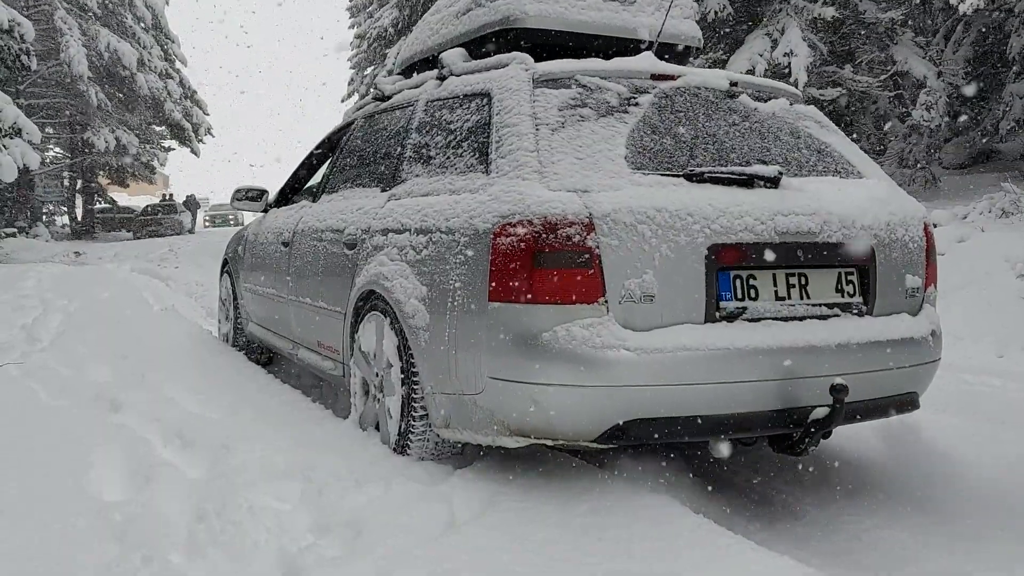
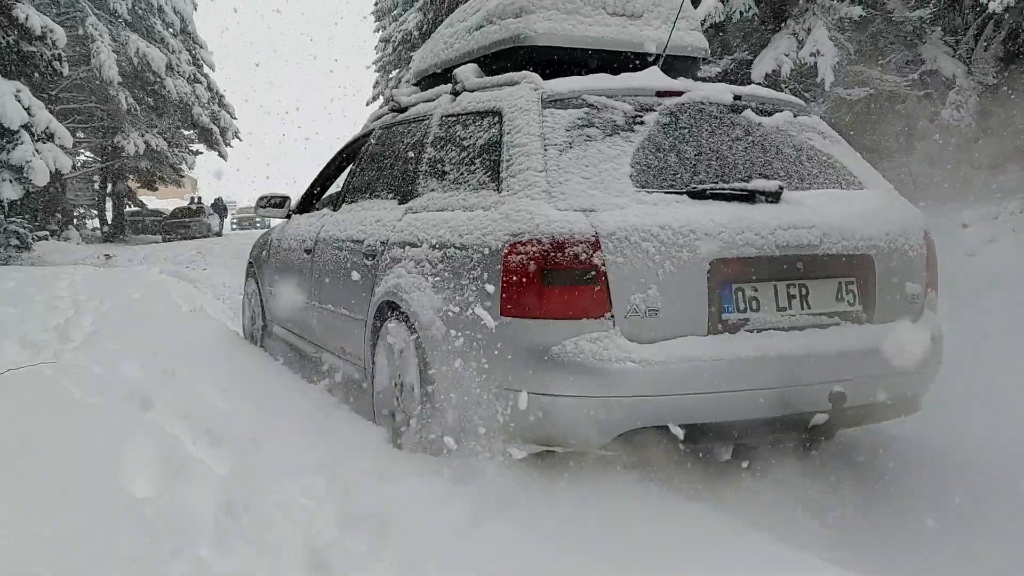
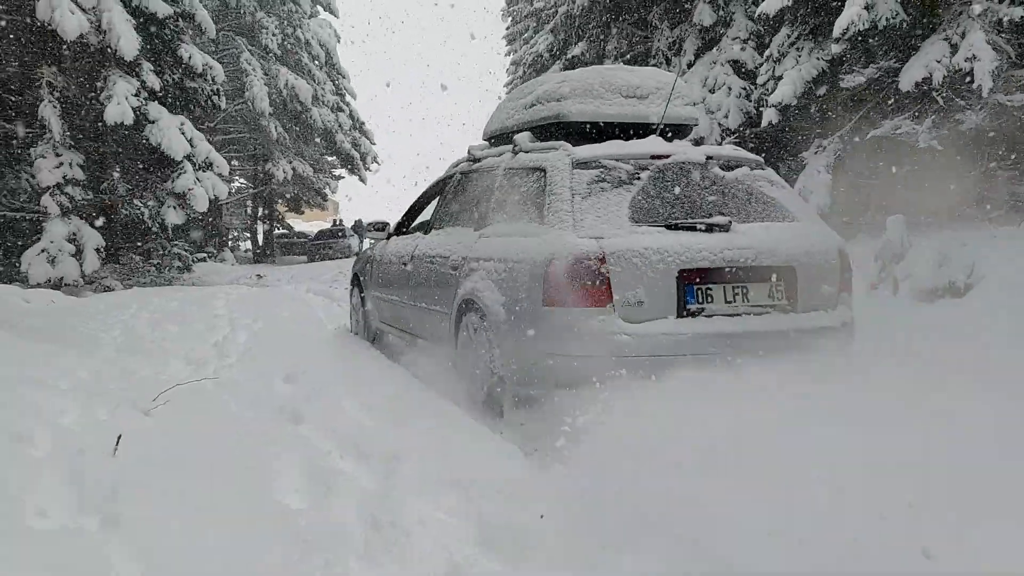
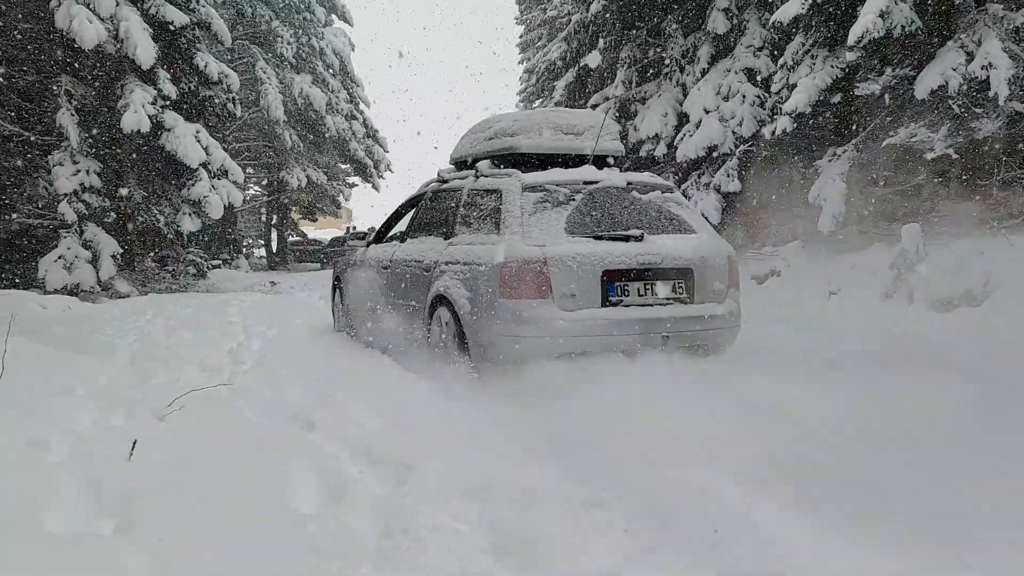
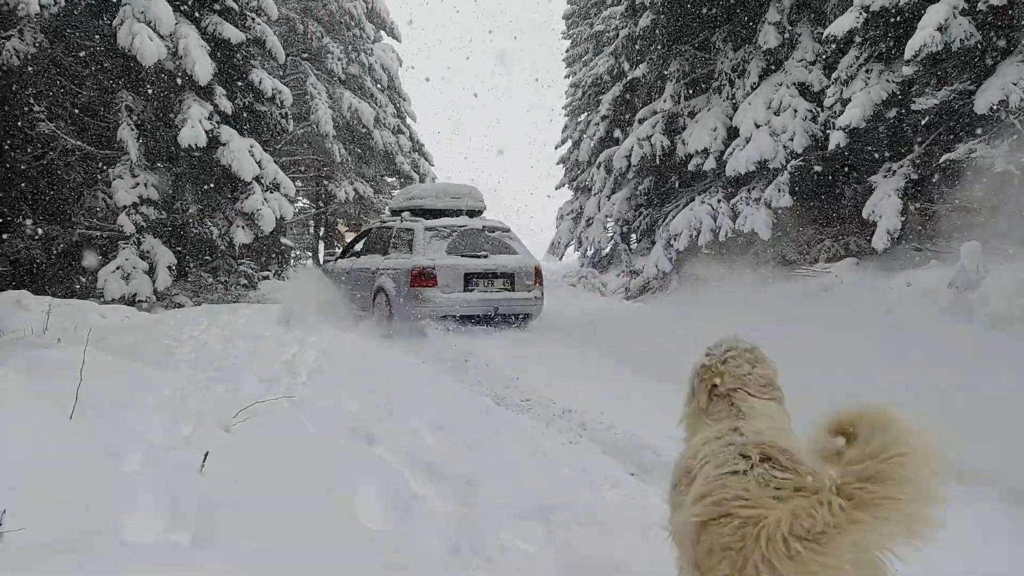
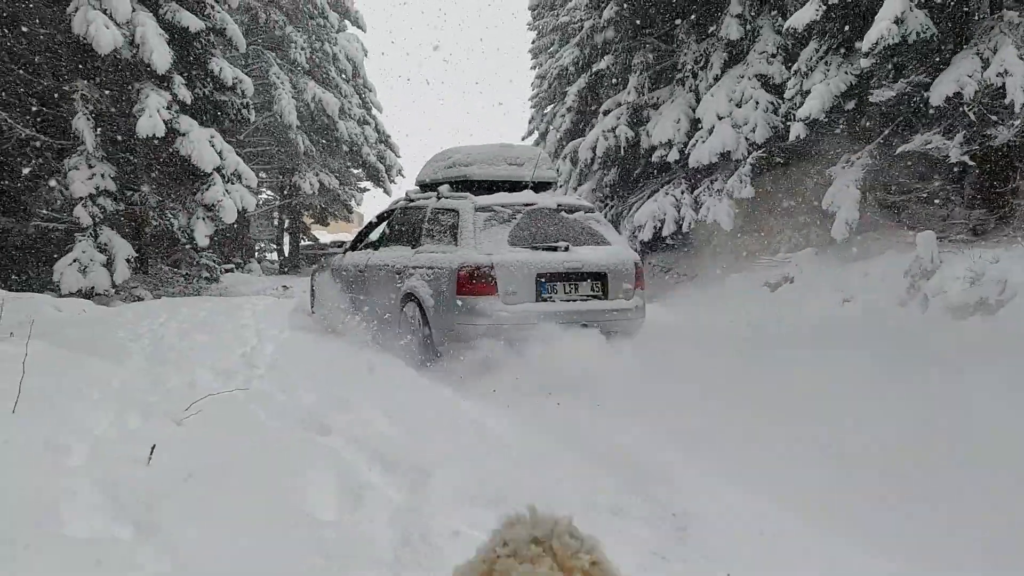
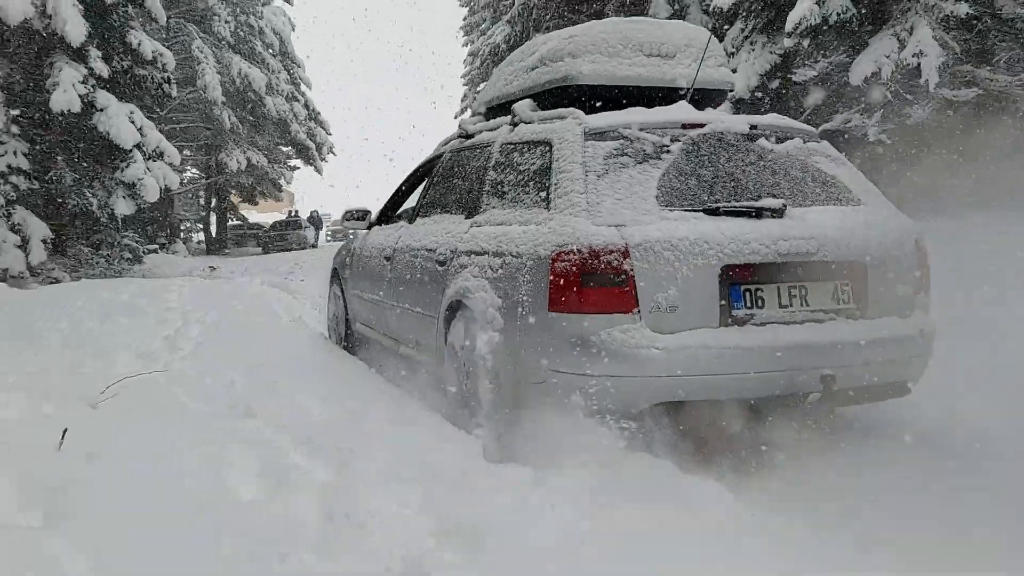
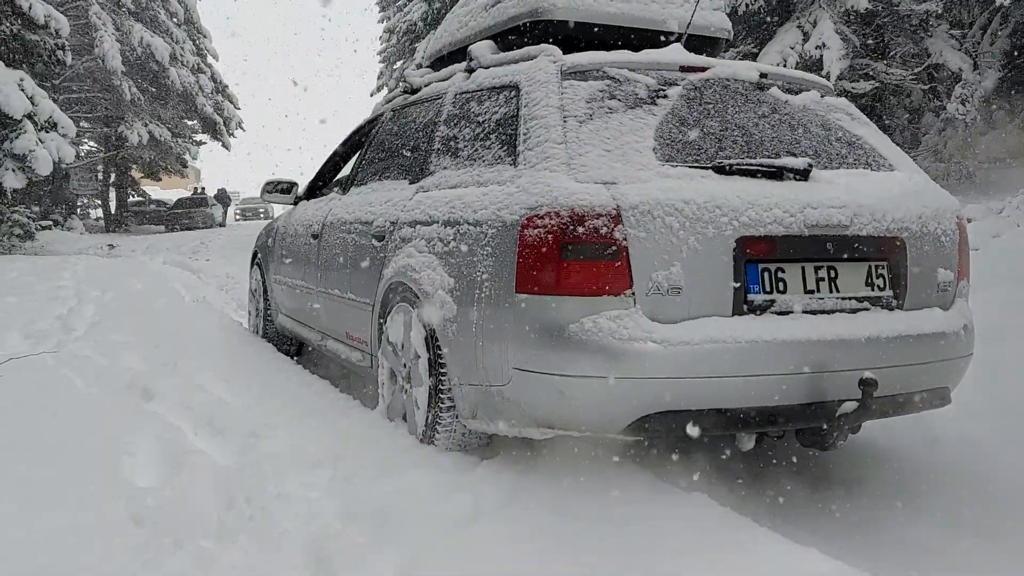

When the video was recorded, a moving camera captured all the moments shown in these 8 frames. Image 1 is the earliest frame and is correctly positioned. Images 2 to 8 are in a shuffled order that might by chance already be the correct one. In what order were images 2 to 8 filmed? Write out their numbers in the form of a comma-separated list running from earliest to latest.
8, 2, 7, 3, 4, 6, 5
